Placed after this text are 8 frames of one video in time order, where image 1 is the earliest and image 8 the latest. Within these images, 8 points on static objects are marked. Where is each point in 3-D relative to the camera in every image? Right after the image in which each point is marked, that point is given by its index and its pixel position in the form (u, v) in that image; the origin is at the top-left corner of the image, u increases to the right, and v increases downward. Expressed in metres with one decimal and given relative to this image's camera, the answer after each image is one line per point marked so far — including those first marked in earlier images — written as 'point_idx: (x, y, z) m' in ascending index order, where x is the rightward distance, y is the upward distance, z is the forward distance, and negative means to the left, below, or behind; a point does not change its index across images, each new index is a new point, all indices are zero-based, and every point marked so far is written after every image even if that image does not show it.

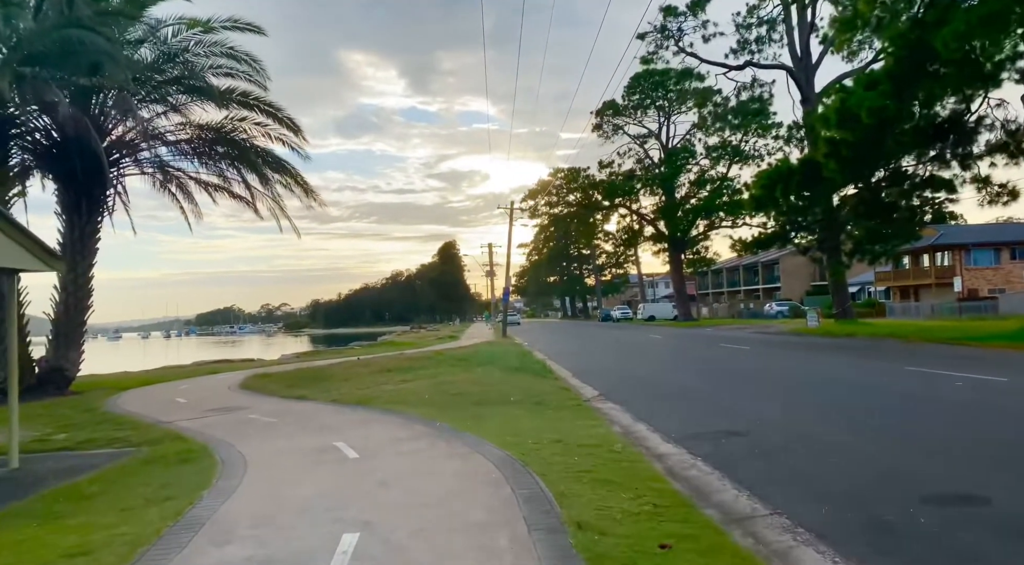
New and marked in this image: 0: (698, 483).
0: (+2.2, -2.3, +8.2) m
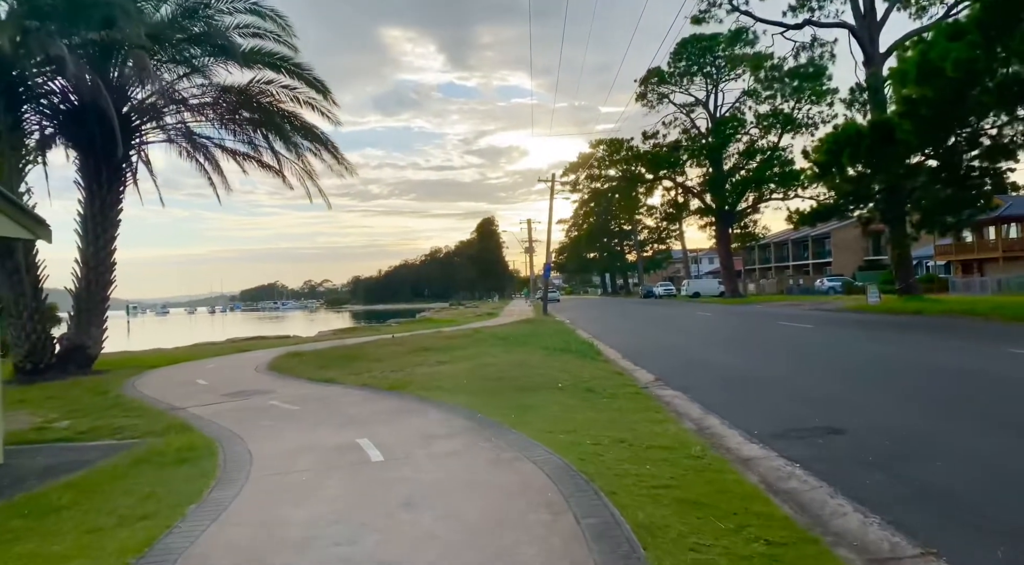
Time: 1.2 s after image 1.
0: (+2.7, -2.0, +6.4) m
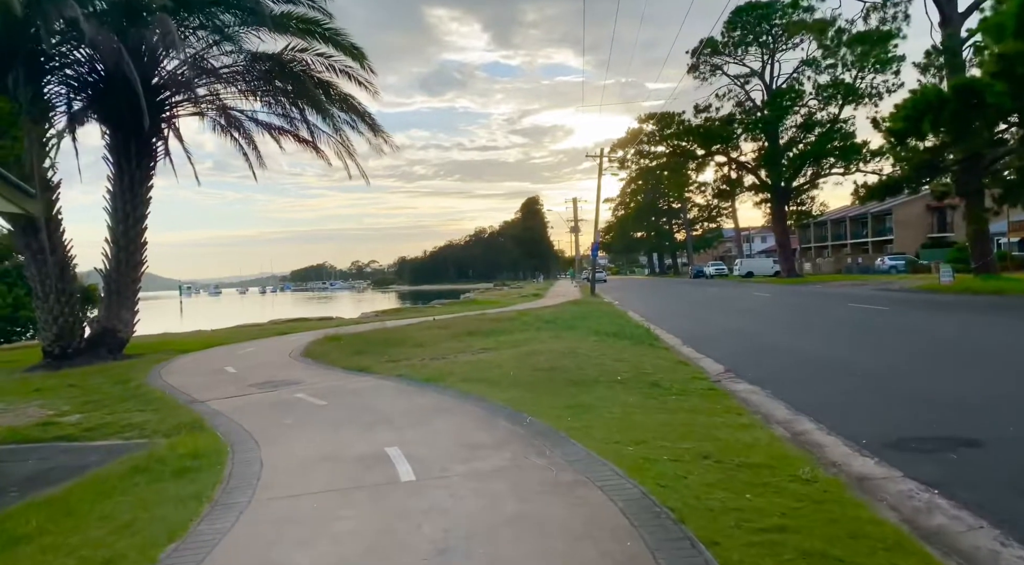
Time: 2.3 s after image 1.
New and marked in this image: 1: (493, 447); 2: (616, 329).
0: (+3.2, -1.8, +4.9) m
1: (-0.2, -1.6, +6.7) m
2: (+2.9, -1.3, +19.8) m
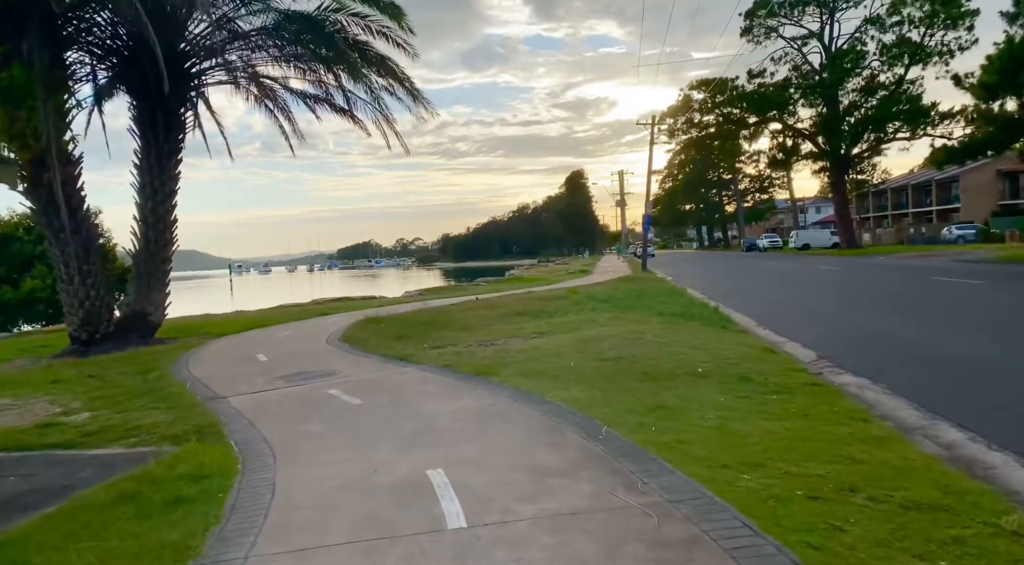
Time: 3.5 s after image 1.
0: (+3.6, -1.7, +3.1) m
1: (+0.4, -1.4, +5.2) m
2: (+4.3, -0.7, +18.1) m
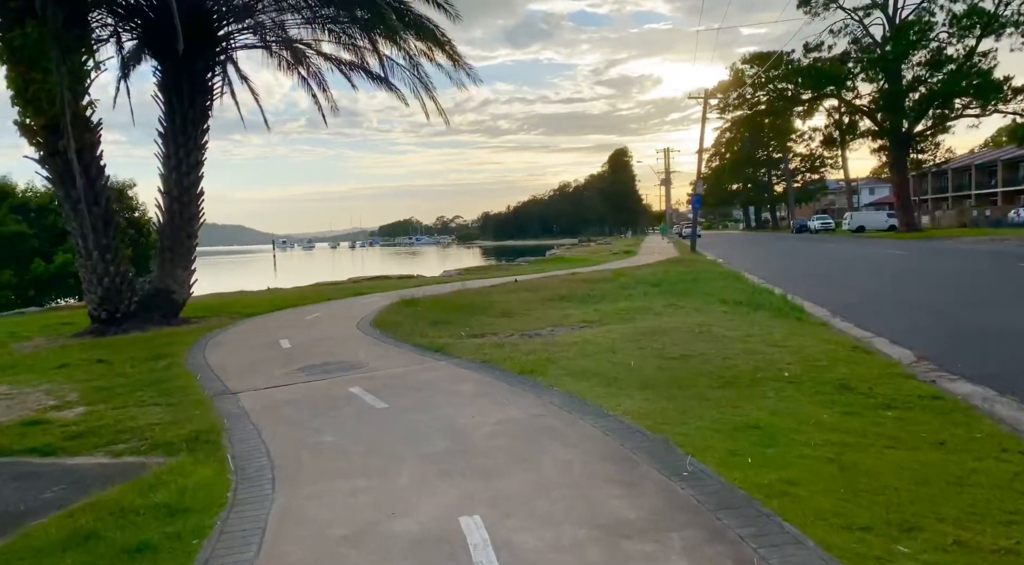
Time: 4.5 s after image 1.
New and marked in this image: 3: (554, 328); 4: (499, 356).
0: (+3.8, -1.8, +1.6) m
1: (+0.7, -1.4, +3.8) m
2: (+5.4, -0.3, +16.4) m
3: (+0.8, -0.8, +12.6) m
4: (-0.2, -1.0, +9.5) m
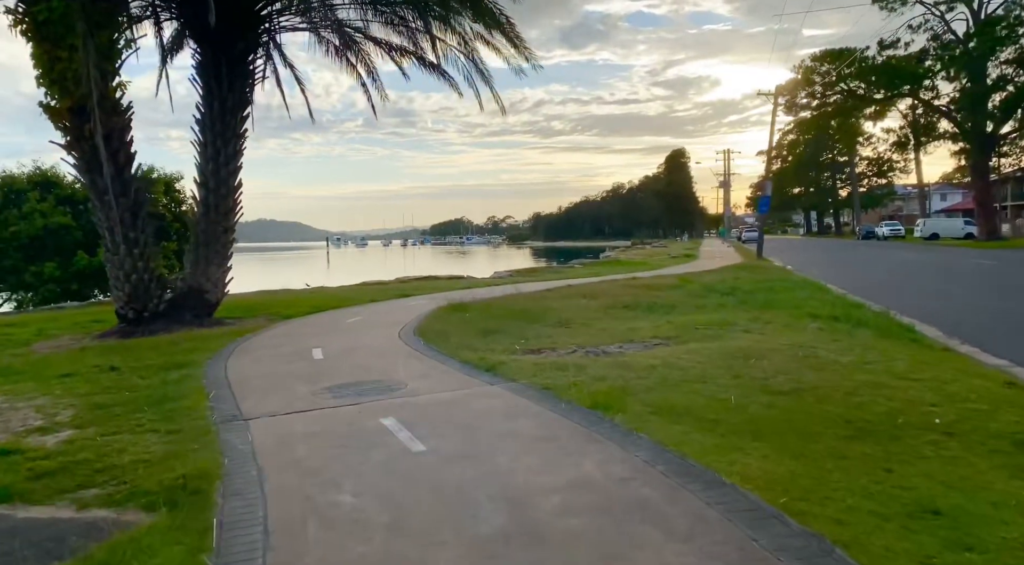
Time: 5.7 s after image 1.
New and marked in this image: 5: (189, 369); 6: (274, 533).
0: (+4.0, -2.0, -0.3) m
1: (+1.1, -1.5, +2.1) m
2: (+6.6, -0.6, +14.4) m
3: (+1.7, -0.9, +10.9) m
4: (+0.6, -1.1, +7.8) m
5: (-4.4, -1.2, +9.6) m
6: (-1.5, -1.5, +4.3) m
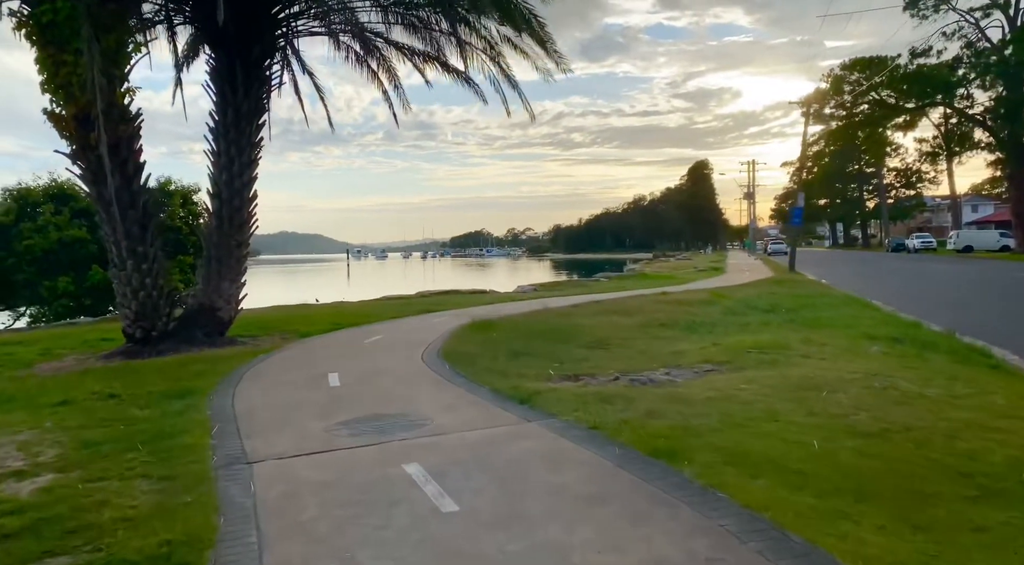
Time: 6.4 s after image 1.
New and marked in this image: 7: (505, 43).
0: (+4.1, -2.0, -1.4) m
1: (+1.3, -1.6, +1.1) m
2: (+7.2, -0.9, +13.2) m
3: (+2.2, -1.2, +9.8) m
4: (+1.0, -1.3, +6.8) m
5: (-3.9, -1.4, +8.7) m
6: (-1.2, -1.7, +3.4) m
7: (-0.2, +5.4, +15.9) m
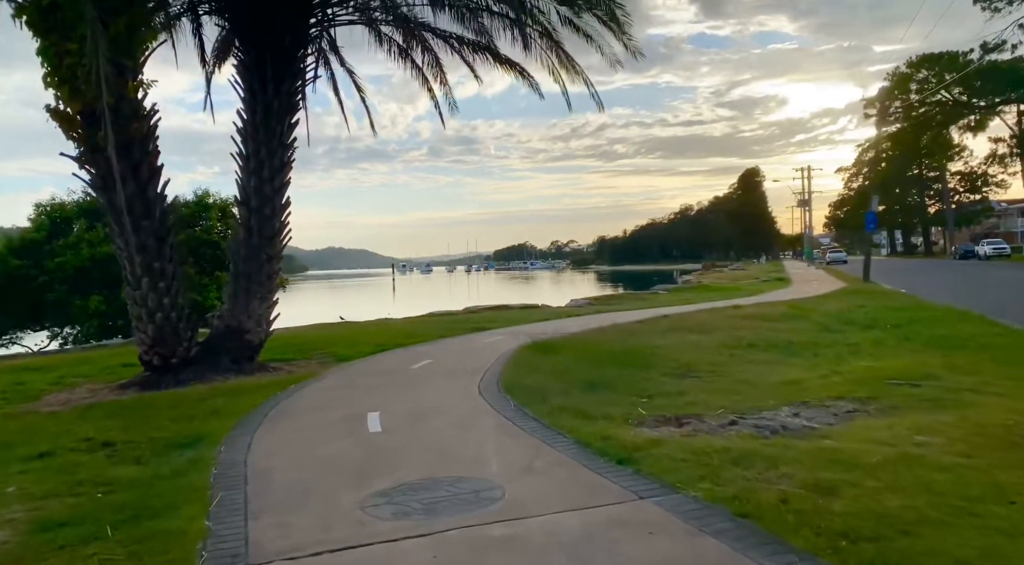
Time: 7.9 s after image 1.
0: (+4.4, -2.0, -3.6) m
1: (+1.7, -1.6, -0.9) m
2: (+8.3, -1.1, +10.8) m
3: (+3.1, -1.4, +7.7) m
4: (+1.7, -1.5, +4.8) m
5: (-3.1, -1.6, +7.0) m
6: (-0.6, -1.8, +1.4) m
7: (+1.1, +5.1, +14.0) m
